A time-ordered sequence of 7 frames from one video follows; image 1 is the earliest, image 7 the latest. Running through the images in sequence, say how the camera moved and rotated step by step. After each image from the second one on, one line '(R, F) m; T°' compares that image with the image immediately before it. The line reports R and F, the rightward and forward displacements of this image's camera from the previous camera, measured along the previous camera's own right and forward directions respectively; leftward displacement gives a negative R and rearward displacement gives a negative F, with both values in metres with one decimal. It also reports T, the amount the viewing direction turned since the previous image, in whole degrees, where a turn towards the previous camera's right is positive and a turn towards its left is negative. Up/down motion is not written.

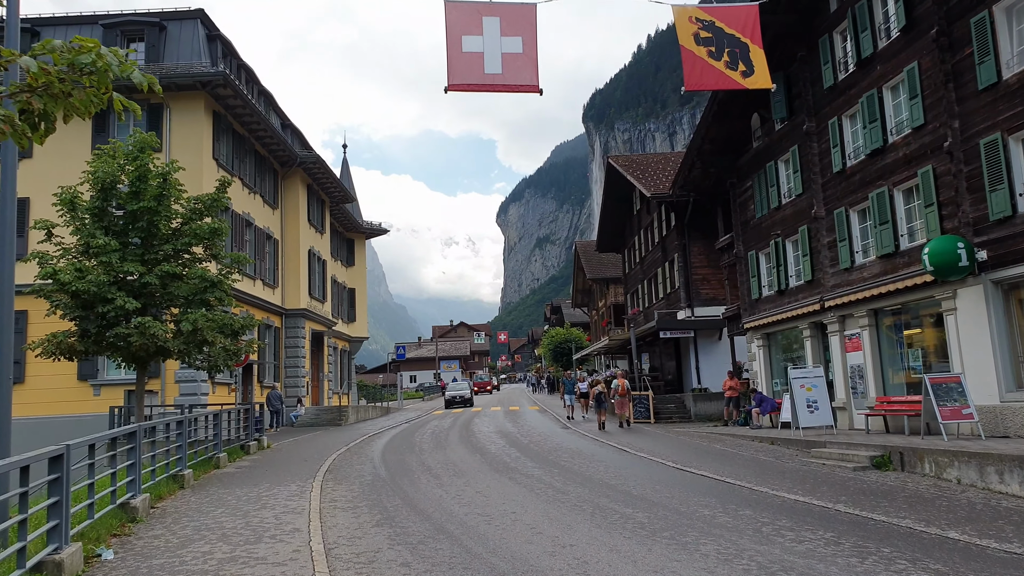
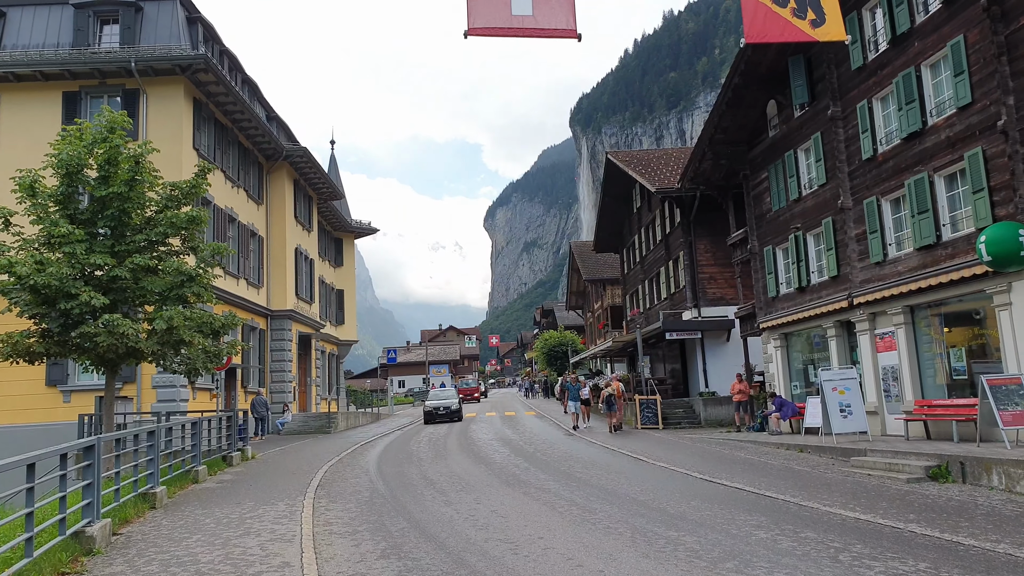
(-0.5, +1.5) m; +1°
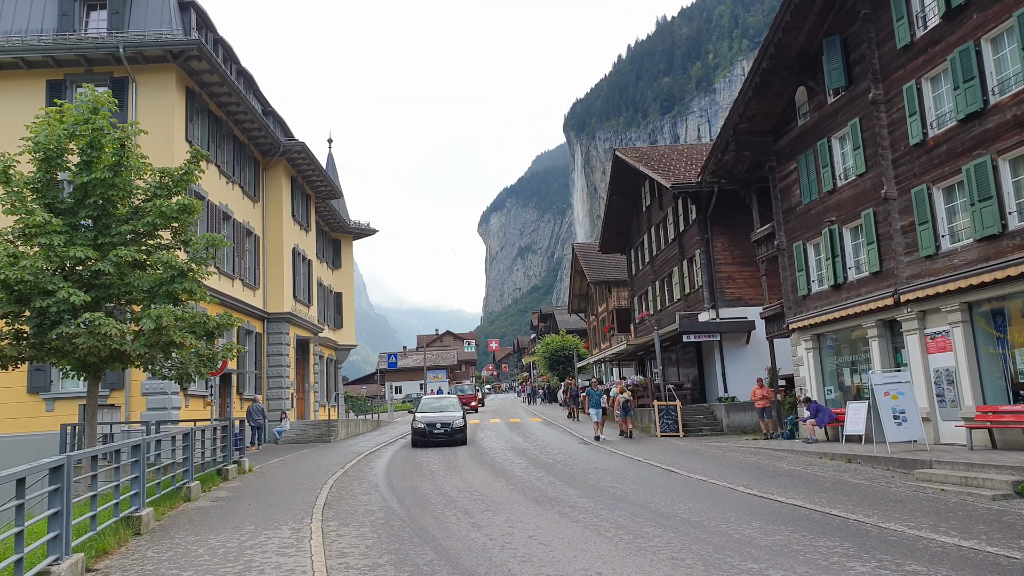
(-0.6, +1.4) m; 0°
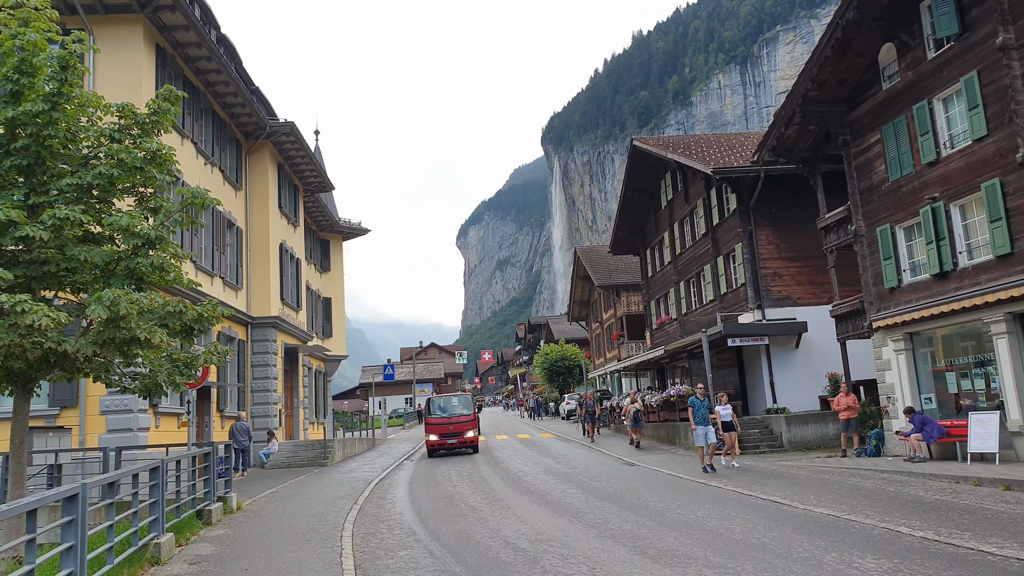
(-1.4, +3.5) m; +2°
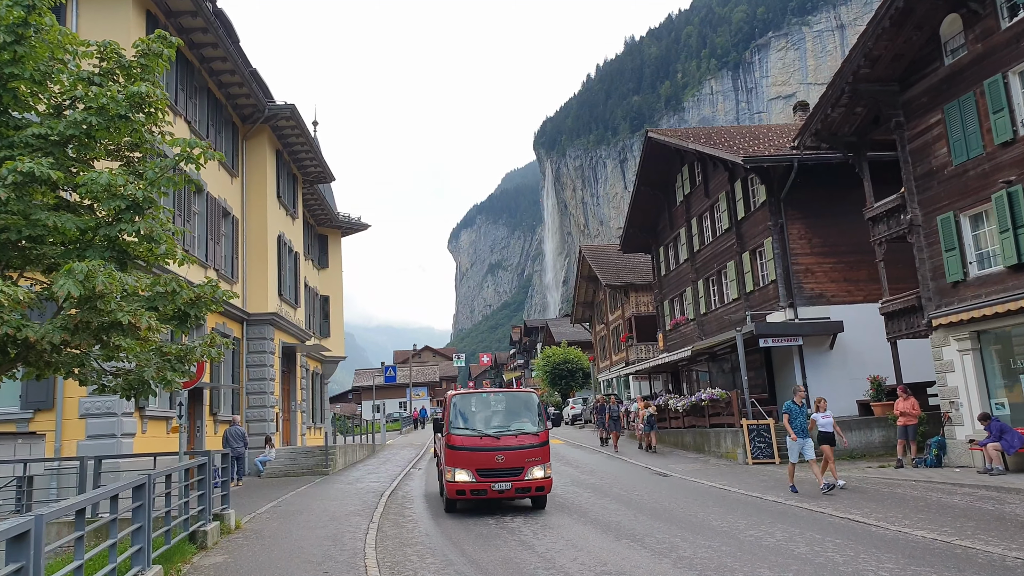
(-0.8, +1.7) m; +1°
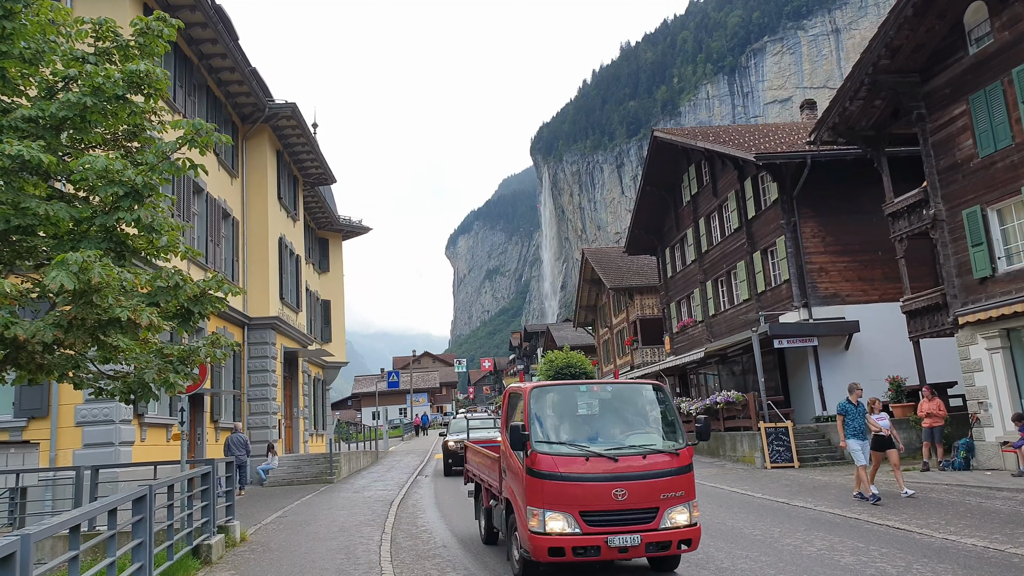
(-0.3, +0.6) m; 0°
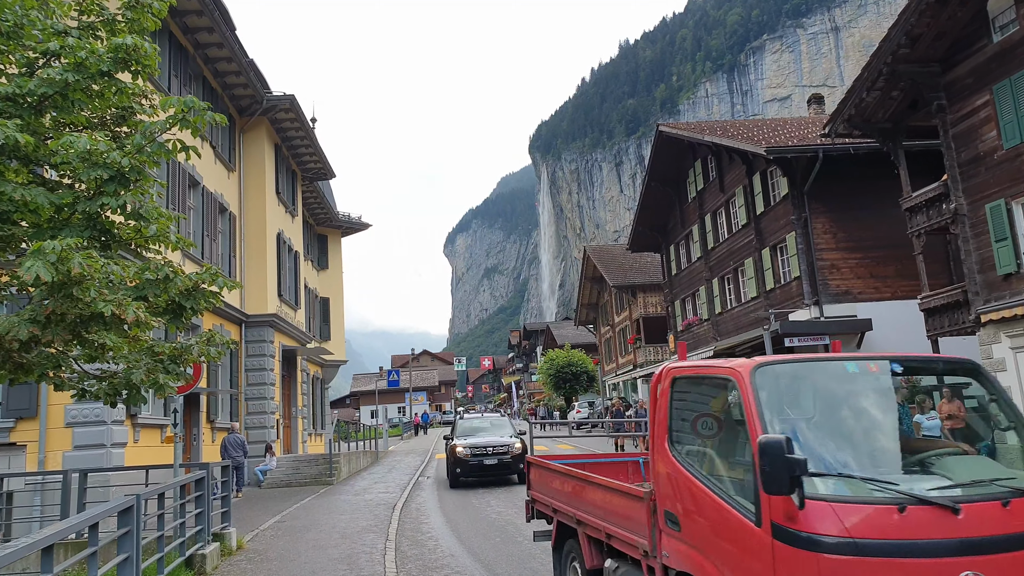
(-0.2, +0.6) m; 0°
